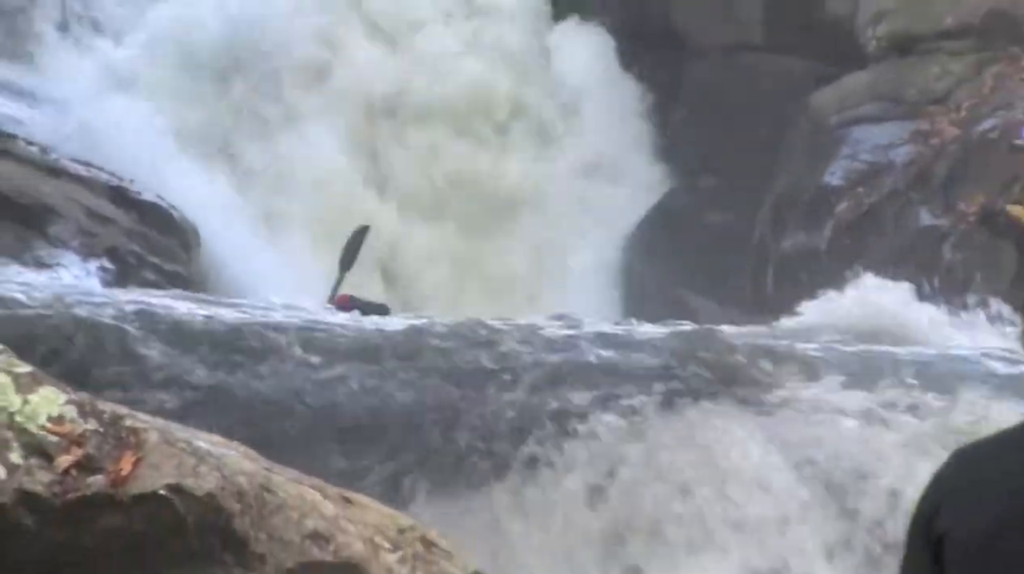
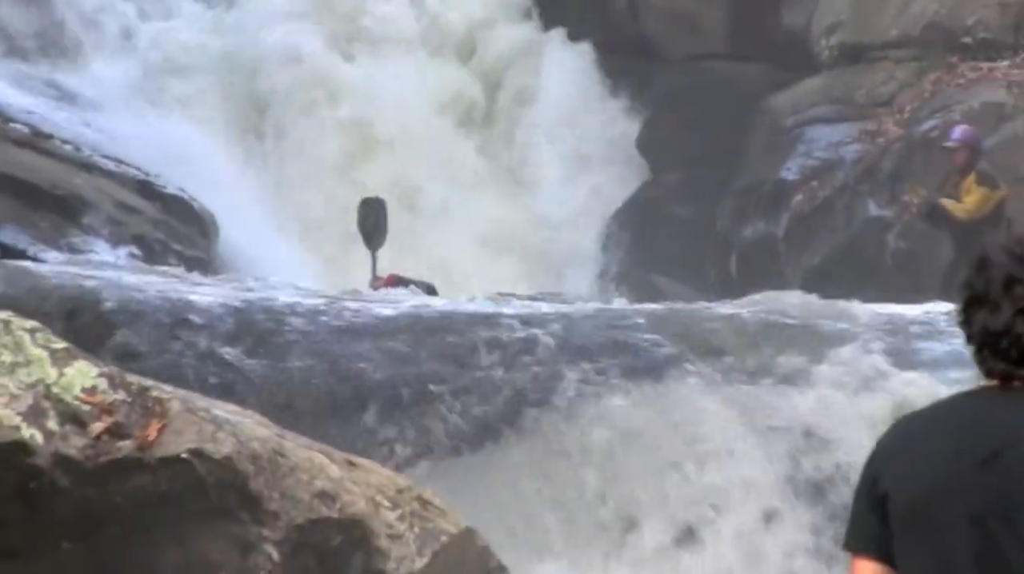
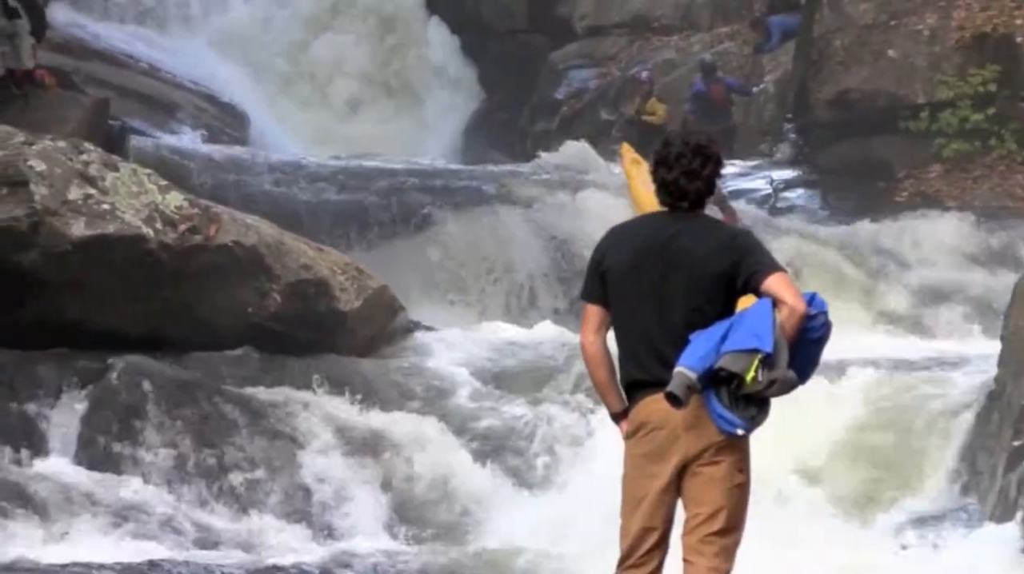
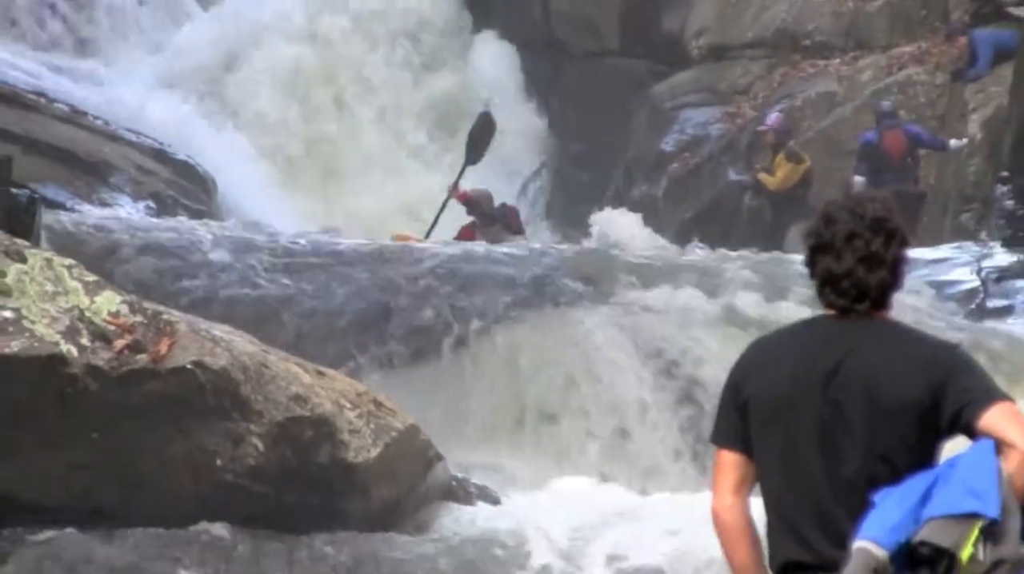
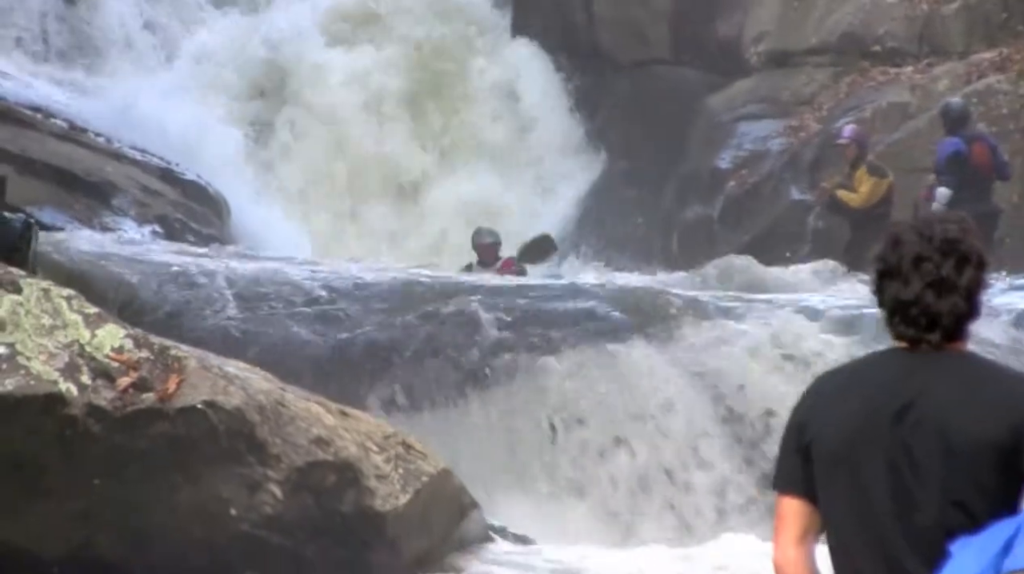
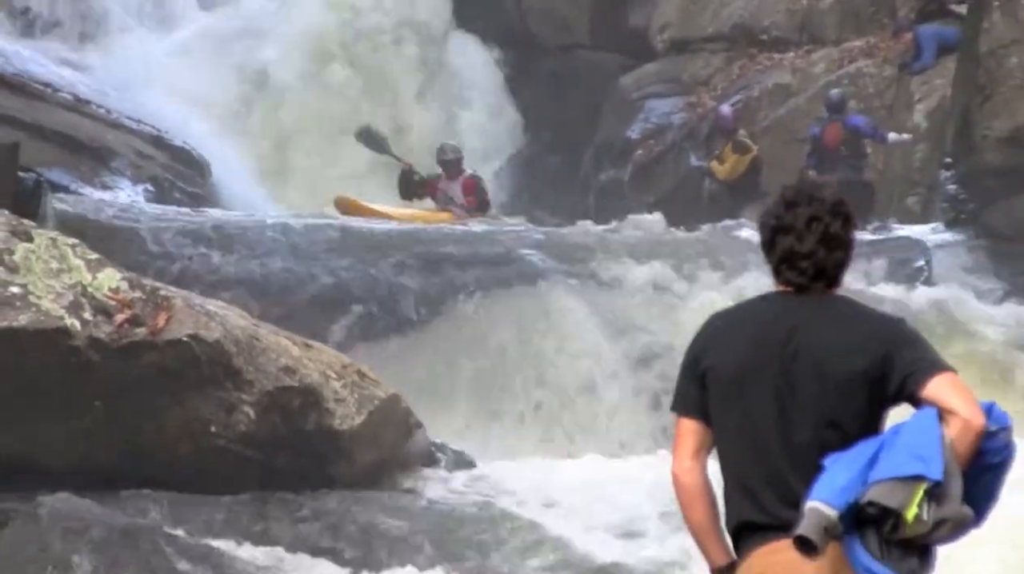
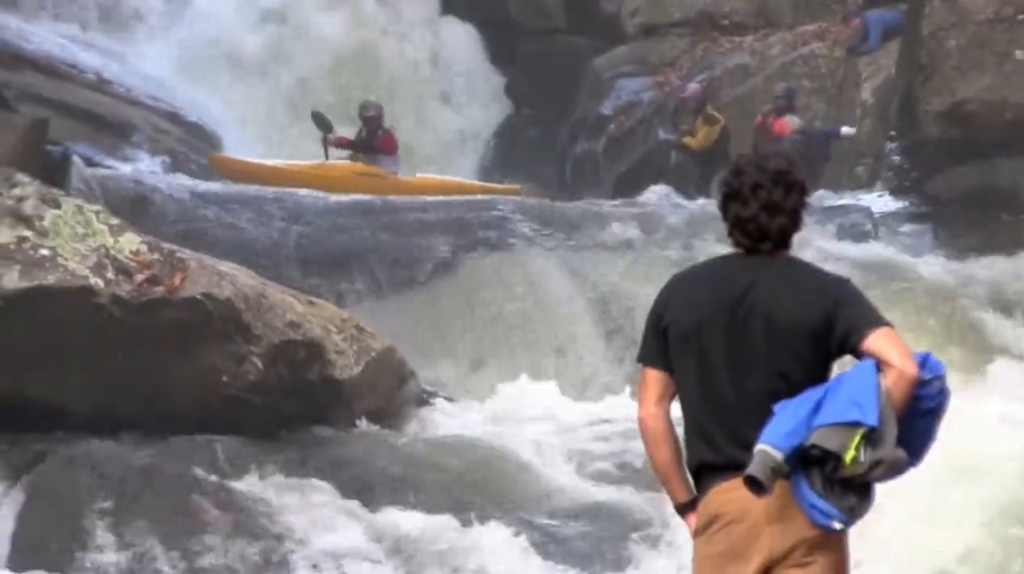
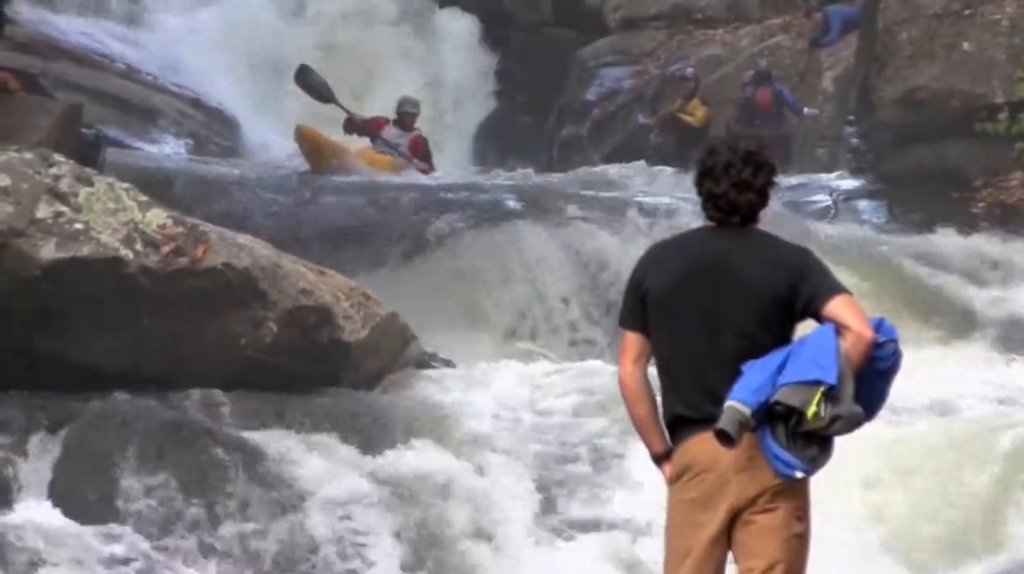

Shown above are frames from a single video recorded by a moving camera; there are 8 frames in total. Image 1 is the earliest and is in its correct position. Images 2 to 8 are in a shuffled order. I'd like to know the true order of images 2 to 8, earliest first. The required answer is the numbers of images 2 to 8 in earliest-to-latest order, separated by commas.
2, 5, 4, 6, 7, 8, 3
